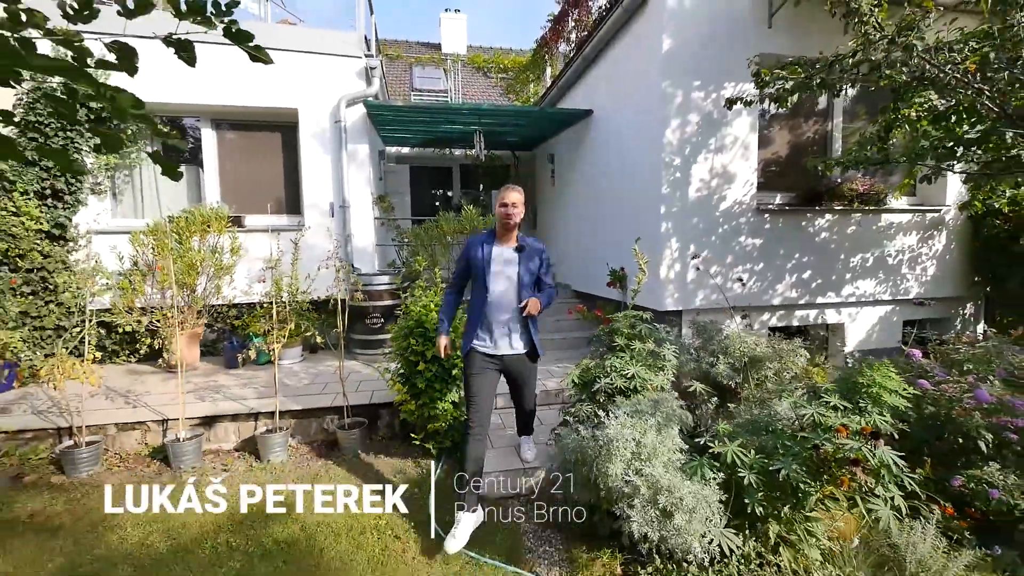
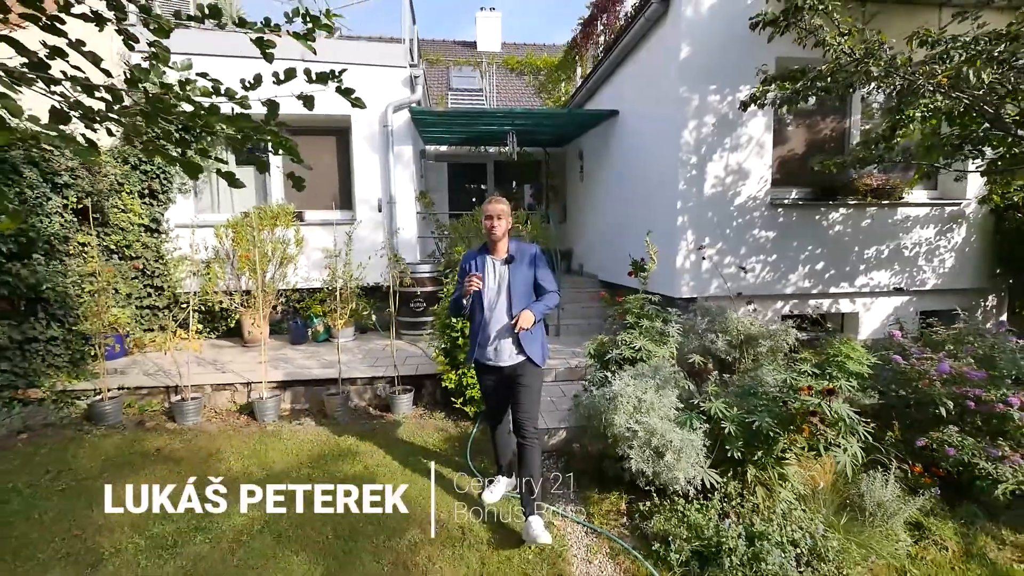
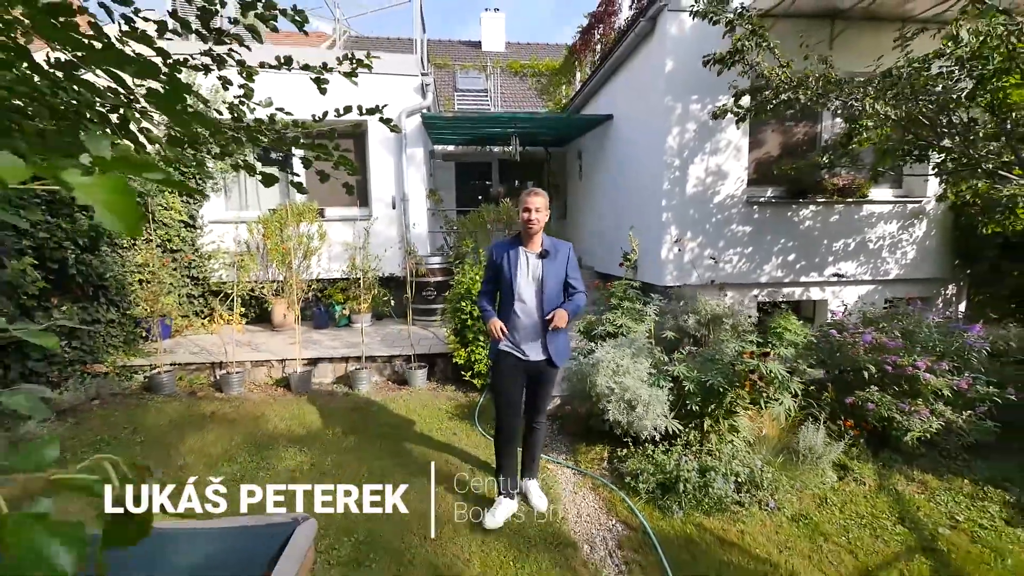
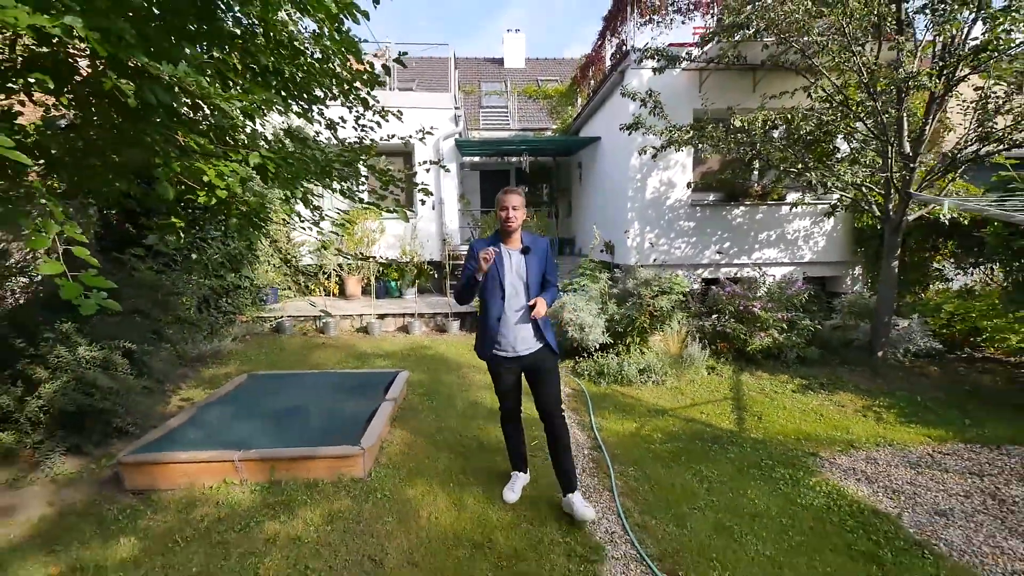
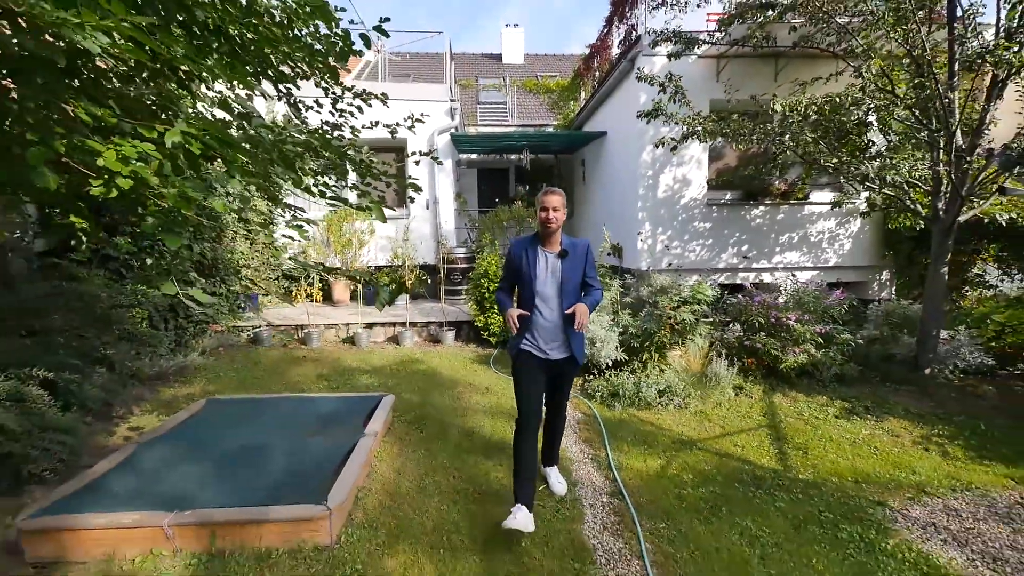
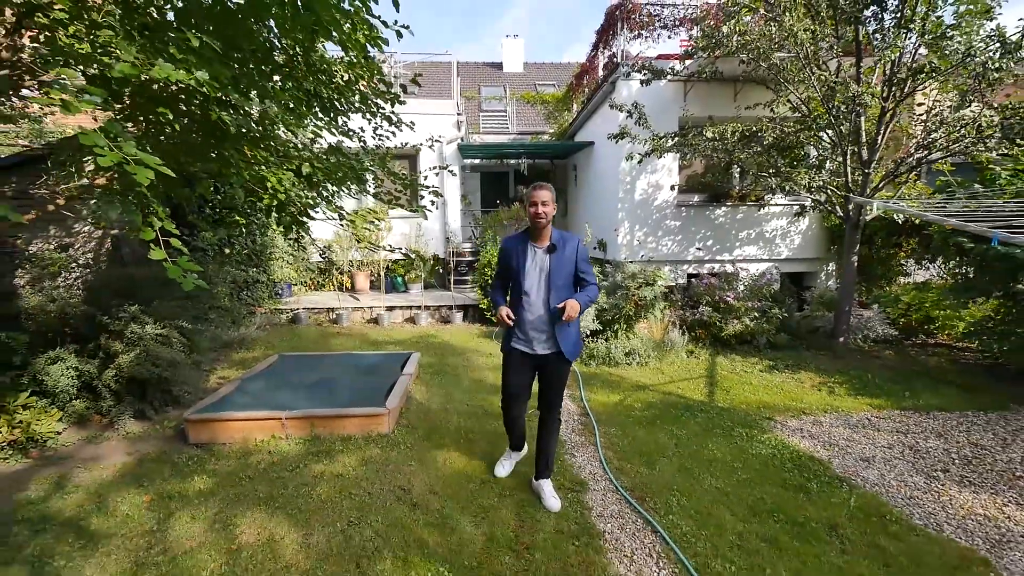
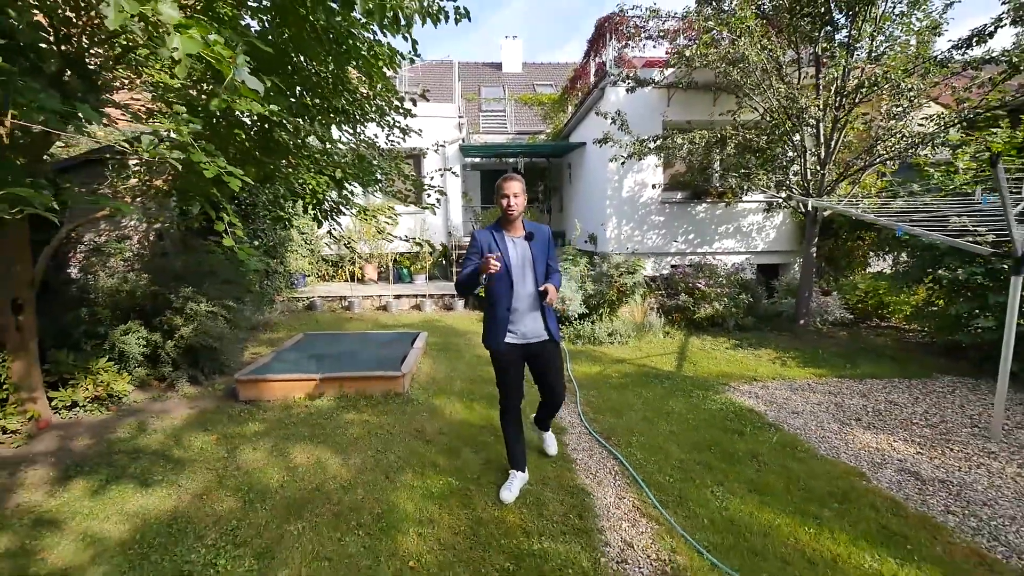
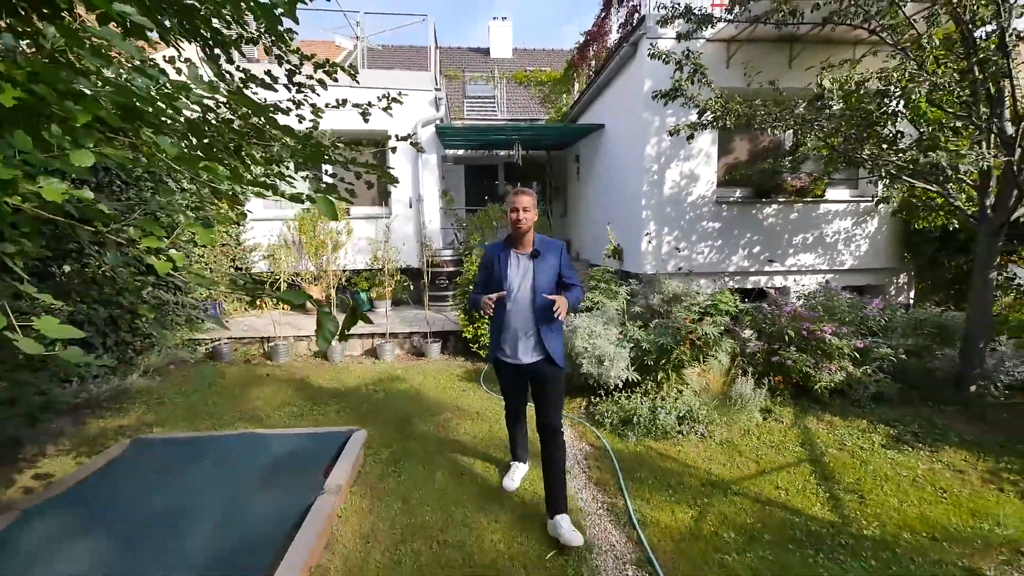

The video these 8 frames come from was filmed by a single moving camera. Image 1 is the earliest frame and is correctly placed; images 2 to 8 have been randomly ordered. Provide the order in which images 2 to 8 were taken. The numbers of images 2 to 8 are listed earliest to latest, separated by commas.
2, 3, 8, 5, 4, 6, 7
